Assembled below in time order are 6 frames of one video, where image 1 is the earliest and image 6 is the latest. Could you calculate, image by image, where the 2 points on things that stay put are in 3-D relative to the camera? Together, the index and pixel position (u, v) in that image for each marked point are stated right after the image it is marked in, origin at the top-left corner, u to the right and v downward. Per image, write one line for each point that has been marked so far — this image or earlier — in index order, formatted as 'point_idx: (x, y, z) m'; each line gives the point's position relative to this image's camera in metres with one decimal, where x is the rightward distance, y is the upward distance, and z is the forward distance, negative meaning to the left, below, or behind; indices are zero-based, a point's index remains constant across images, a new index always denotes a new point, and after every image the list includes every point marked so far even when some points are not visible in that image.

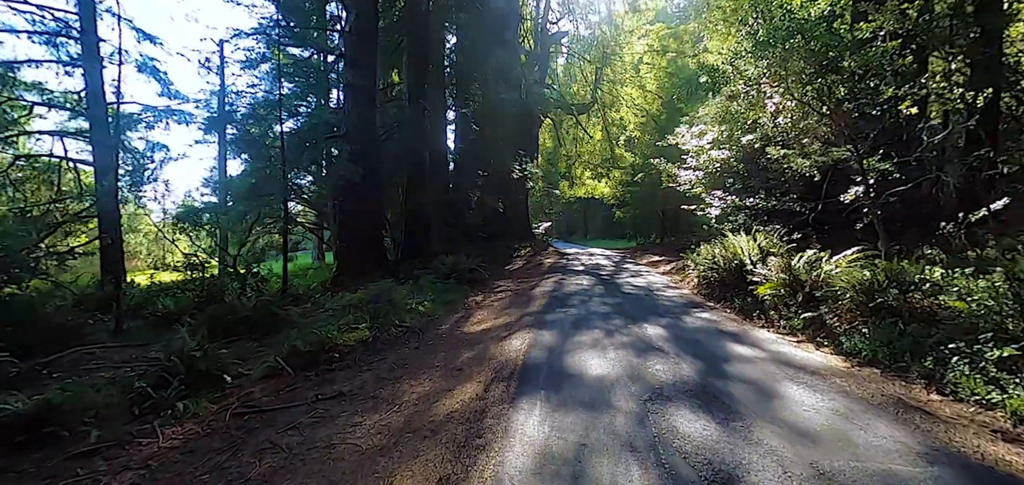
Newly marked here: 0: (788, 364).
0: (+2.6, -1.2, +4.4) m
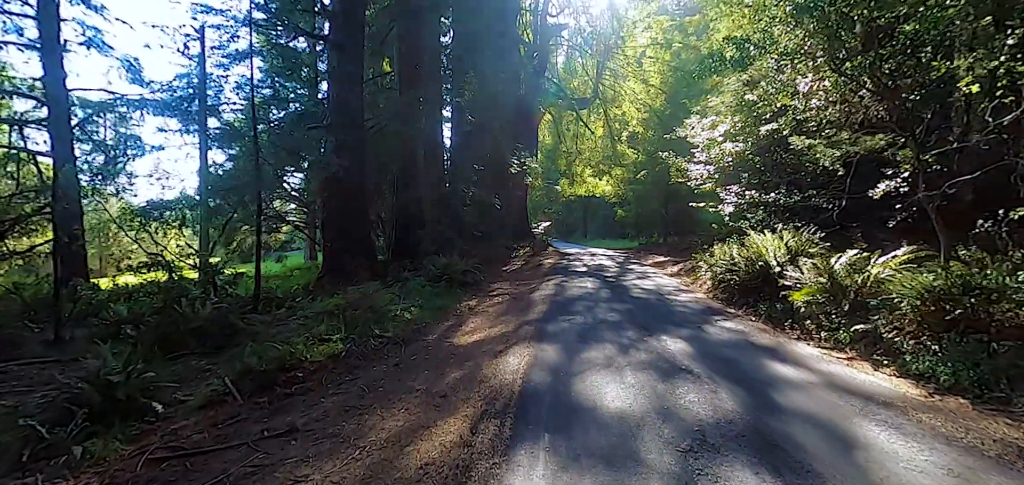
0: (+2.6, -1.1, +3.5) m
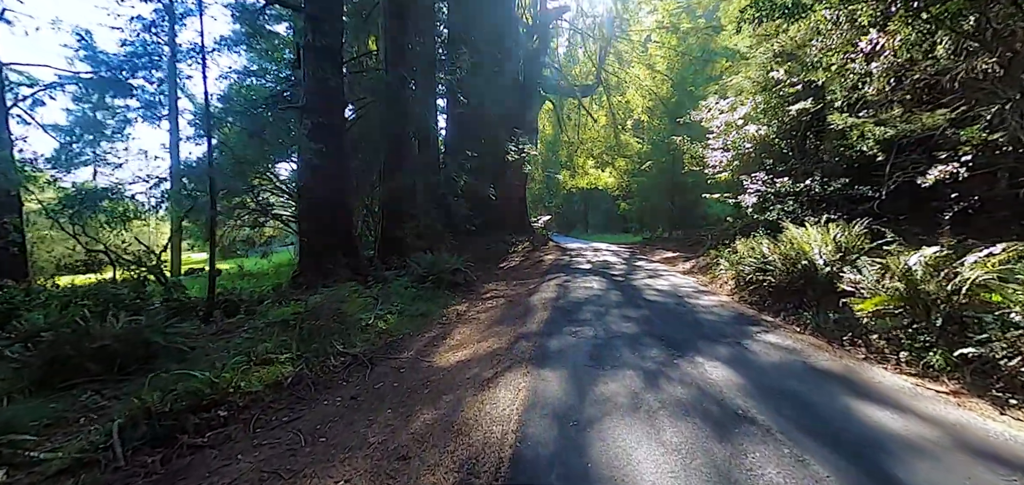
0: (+2.5, -1.1, +2.4) m
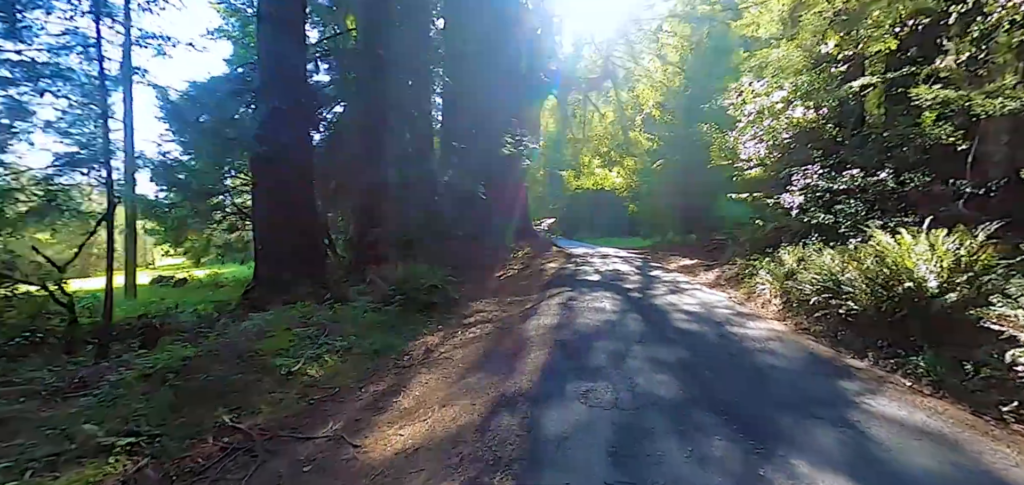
0: (+2.3, -1.2, +0.7) m
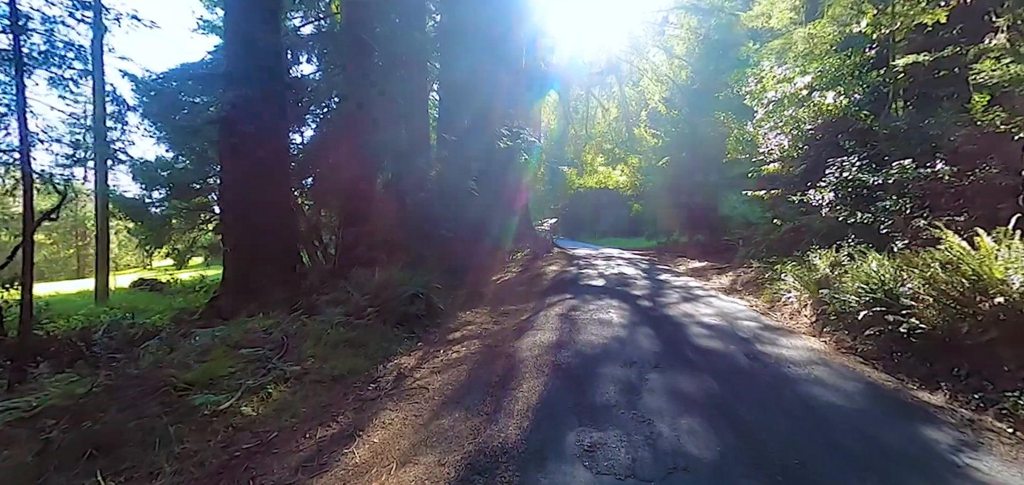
0: (+2.2, -1.3, -0.1) m
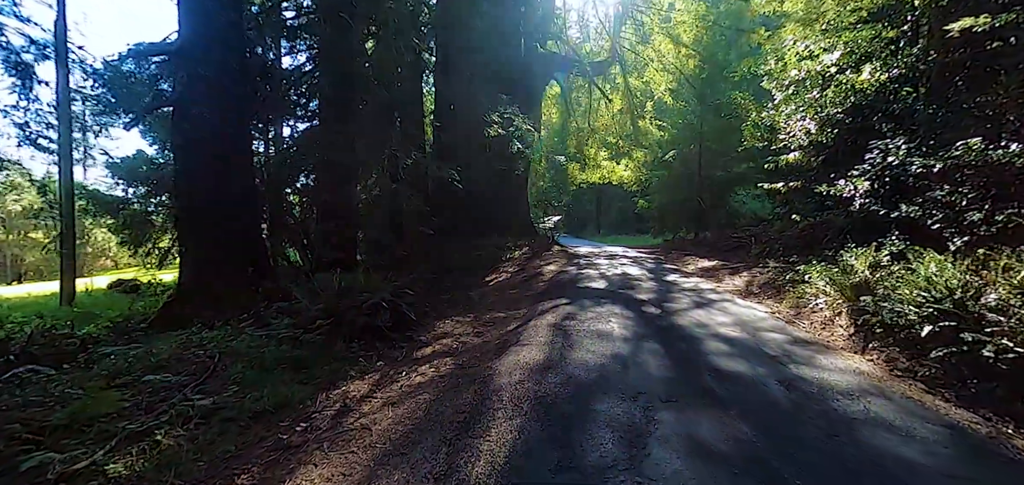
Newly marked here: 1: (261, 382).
0: (+2.0, -1.3, -1.0) m
1: (-2.0, -1.1, +3.5) m
